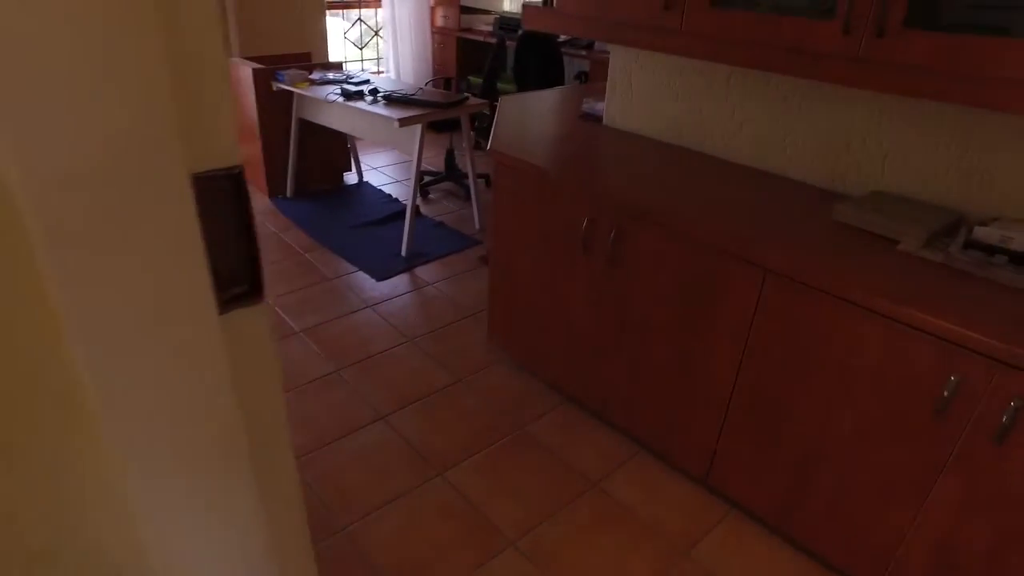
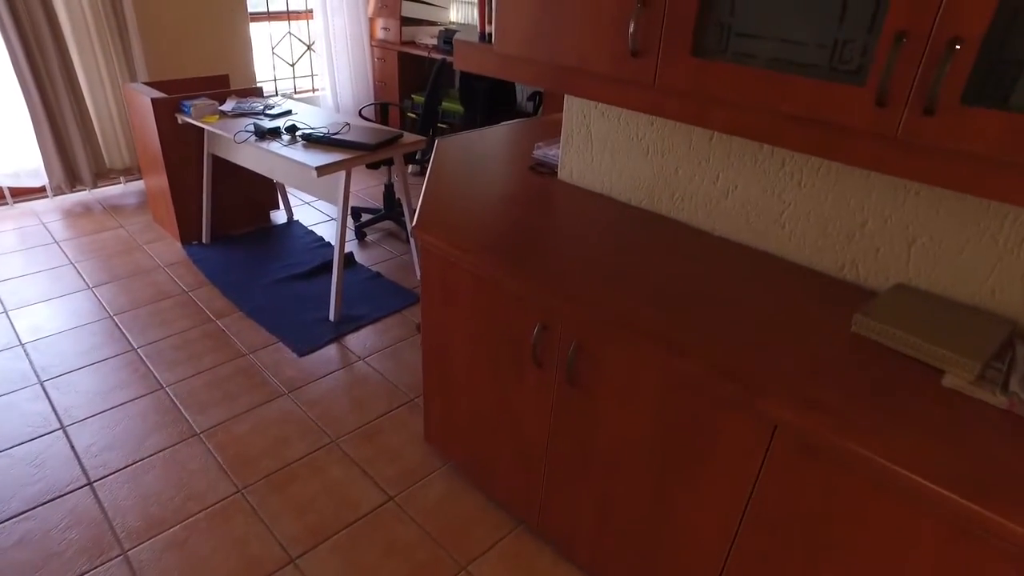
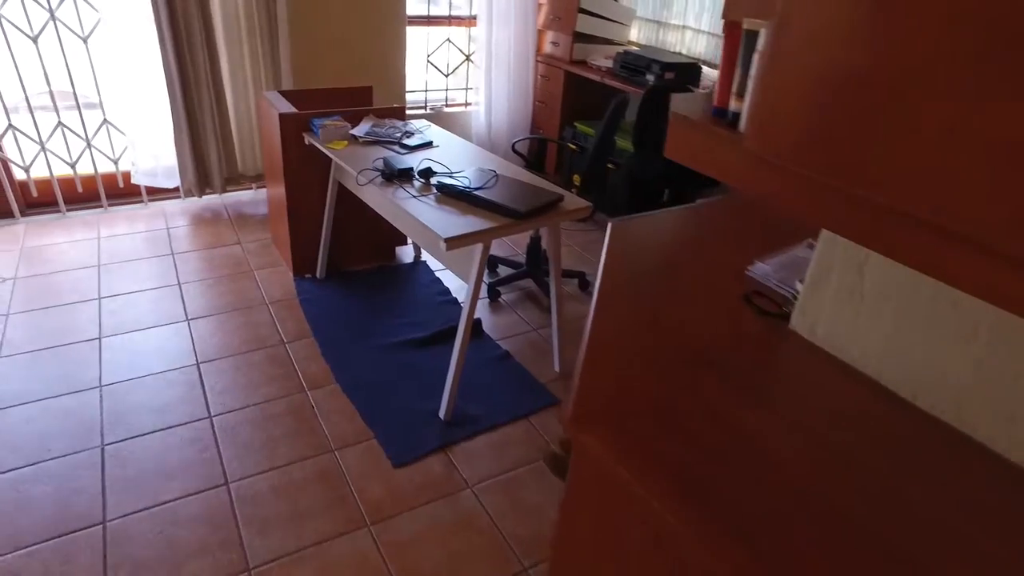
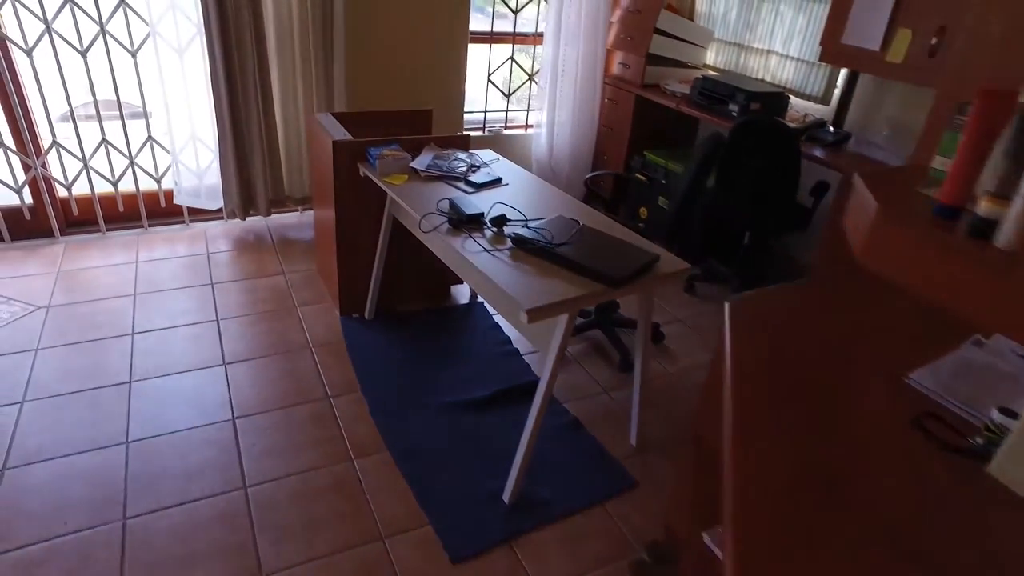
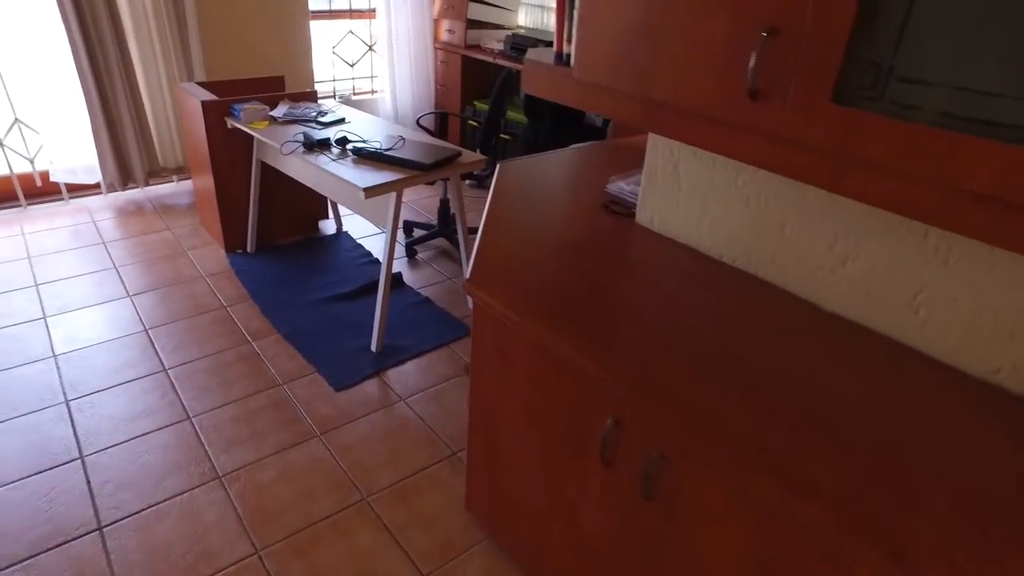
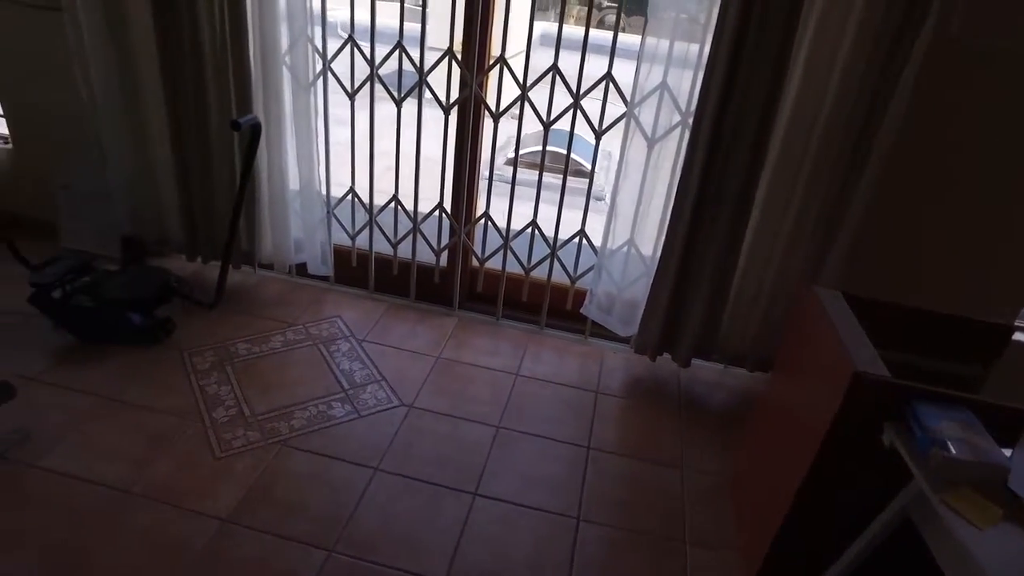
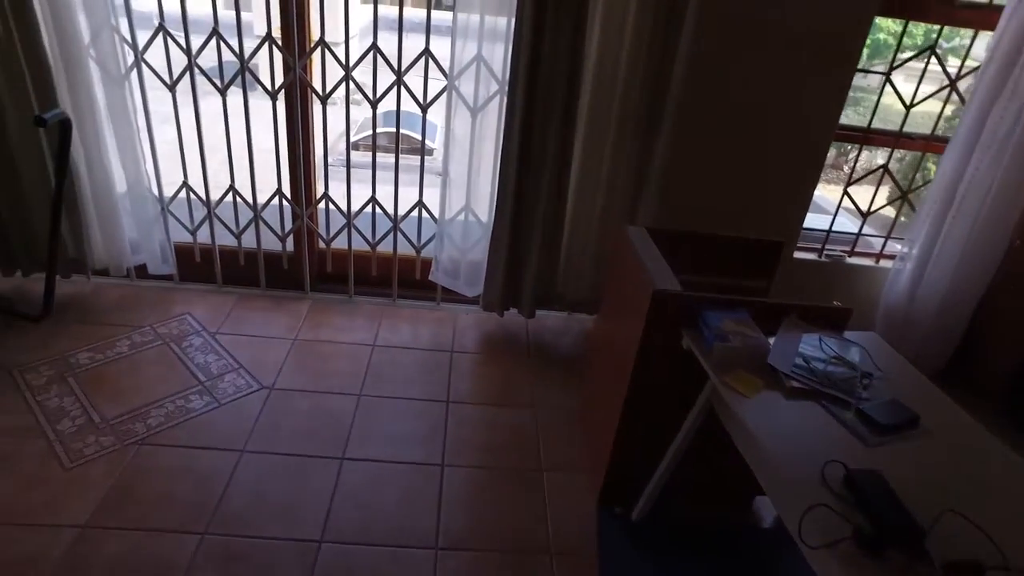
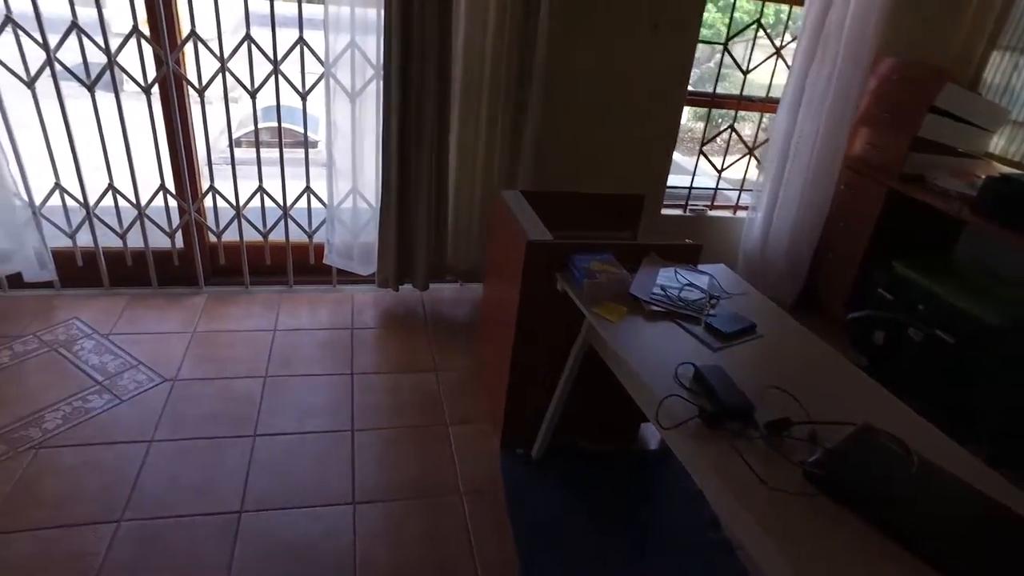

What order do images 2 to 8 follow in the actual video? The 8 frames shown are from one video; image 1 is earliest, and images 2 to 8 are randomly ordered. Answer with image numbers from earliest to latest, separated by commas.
2, 5, 3, 4, 8, 7, 6
